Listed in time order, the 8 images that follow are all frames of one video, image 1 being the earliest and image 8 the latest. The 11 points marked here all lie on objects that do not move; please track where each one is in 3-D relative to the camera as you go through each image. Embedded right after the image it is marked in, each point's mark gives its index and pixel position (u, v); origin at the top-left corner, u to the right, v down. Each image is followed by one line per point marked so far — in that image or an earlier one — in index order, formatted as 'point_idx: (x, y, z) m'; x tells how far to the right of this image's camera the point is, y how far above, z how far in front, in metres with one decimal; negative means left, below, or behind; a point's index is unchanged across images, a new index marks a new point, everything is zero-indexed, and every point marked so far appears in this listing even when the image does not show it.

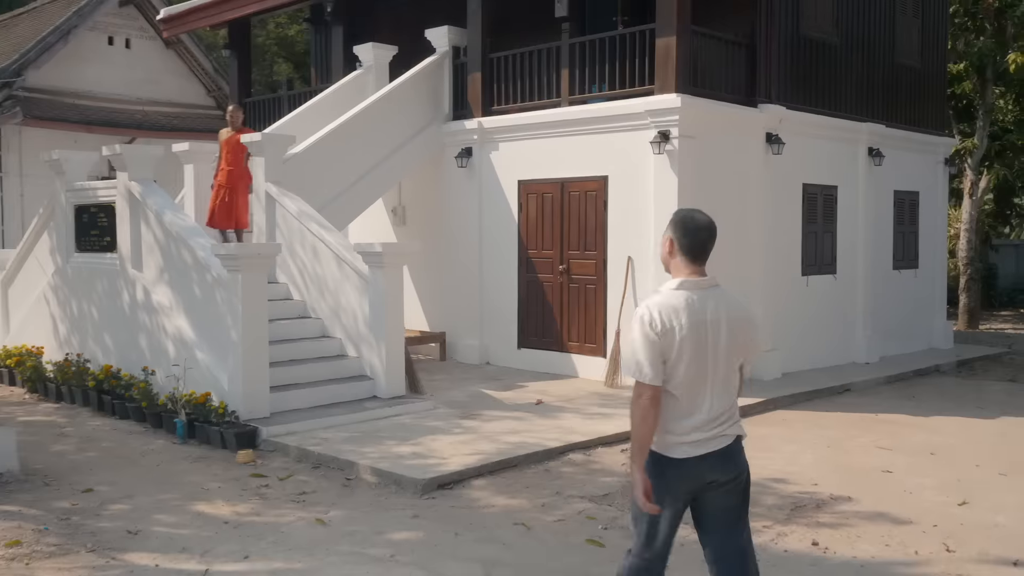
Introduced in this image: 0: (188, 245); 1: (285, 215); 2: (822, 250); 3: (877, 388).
0: (-2.7, +0.4, +8.5) m
1: (-2.3, +0.7, +10.1) m
2: (+3.6, +0.4, +11.9) m
3: (+4.0, -1.1, +11.1) m
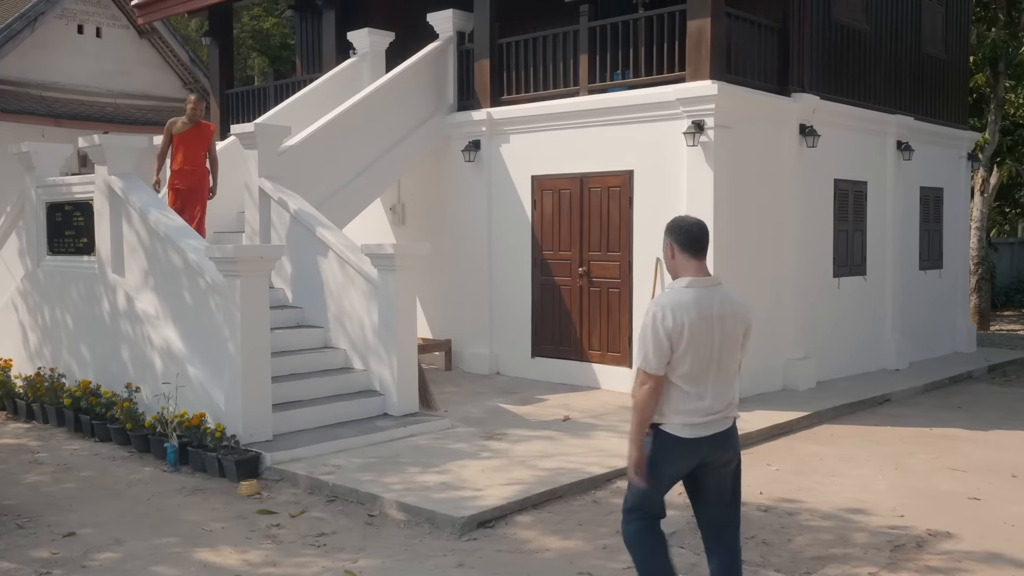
0: (-2.5, +0.3, +7.6) m
1: (-2.1, +0.7, +9.2) m
2: (+3.7, +0.4, +11.2) m
3: (+4.1, -1.1, +10.4) m
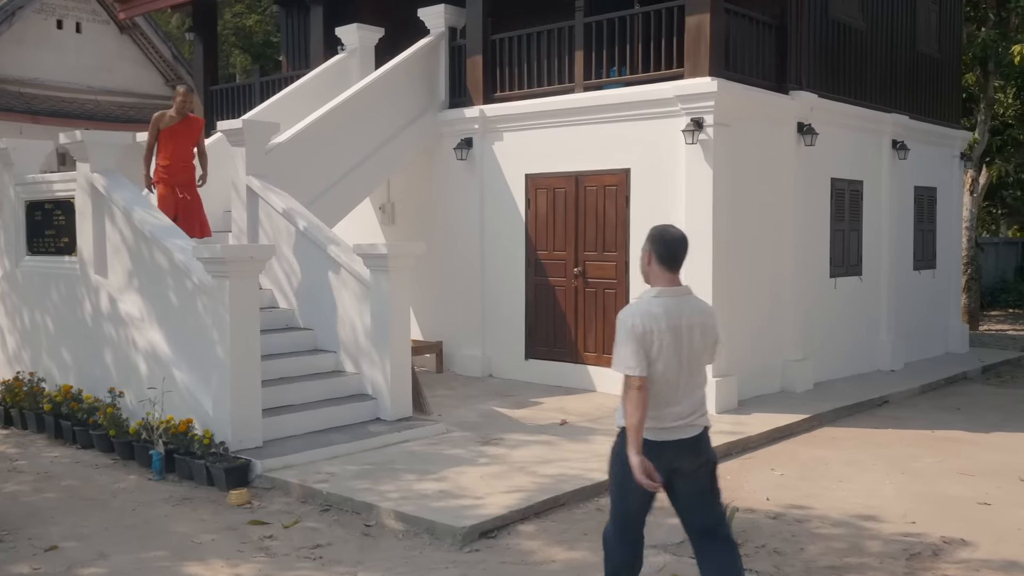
0: (-2.5, +0.3, +7.3) m
1: (-2.1, +0.7, +9.0) m
2: (+3.6, +0.4, +11.1) m
3: (+4.1, -1.1, +10.3) m
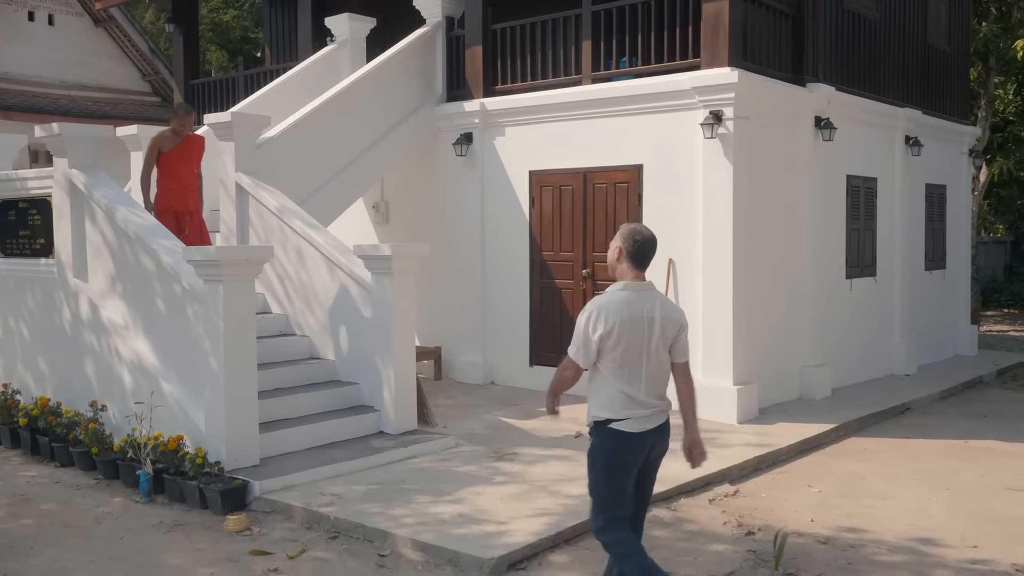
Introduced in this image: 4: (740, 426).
0: (-2.4, +0.3, +6.7) m
1: (-2.1, +0.7, +8.4) m
2: (+3.7, +0.4, +10.6) m
3: (+4.1, -1.1, +9.9) m
4: (+1.8, -1.1, +8.0) m
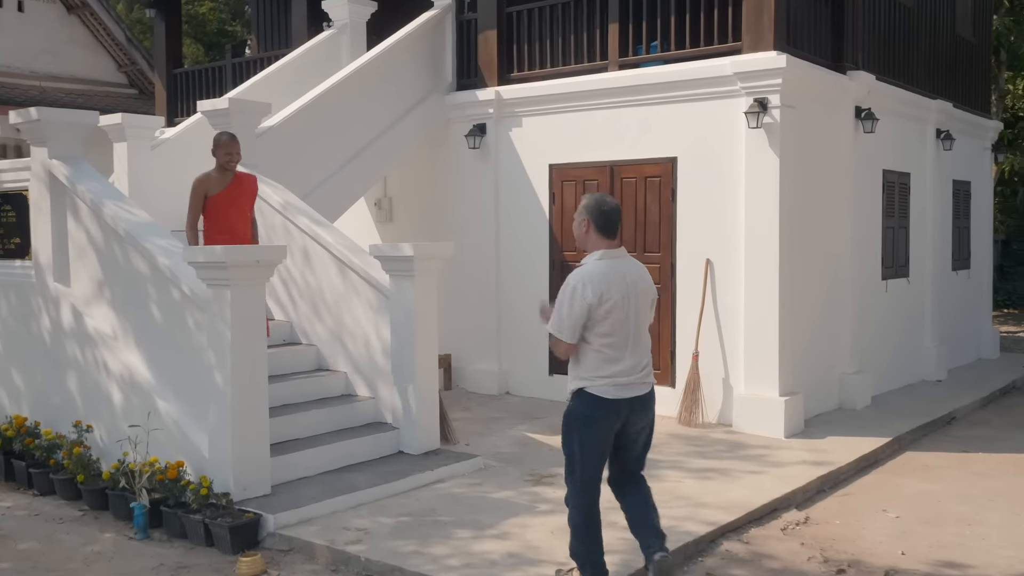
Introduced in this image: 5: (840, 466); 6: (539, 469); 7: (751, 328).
0: (-2.2, +0.2, +6.0) m
1: (-1.9, +0.6, +7.6) m
2: (+3.8, +0.4, +10.0) m
3: (+4.2, -1.2, +9.3) m
4: (+2.0, -1.1, +7.4) m
5: (+2.1, -1.2, +6.7) m
6: (+0.2, -1.2, +6.6) m
7: (+1.8, -0.3, +7.7) m
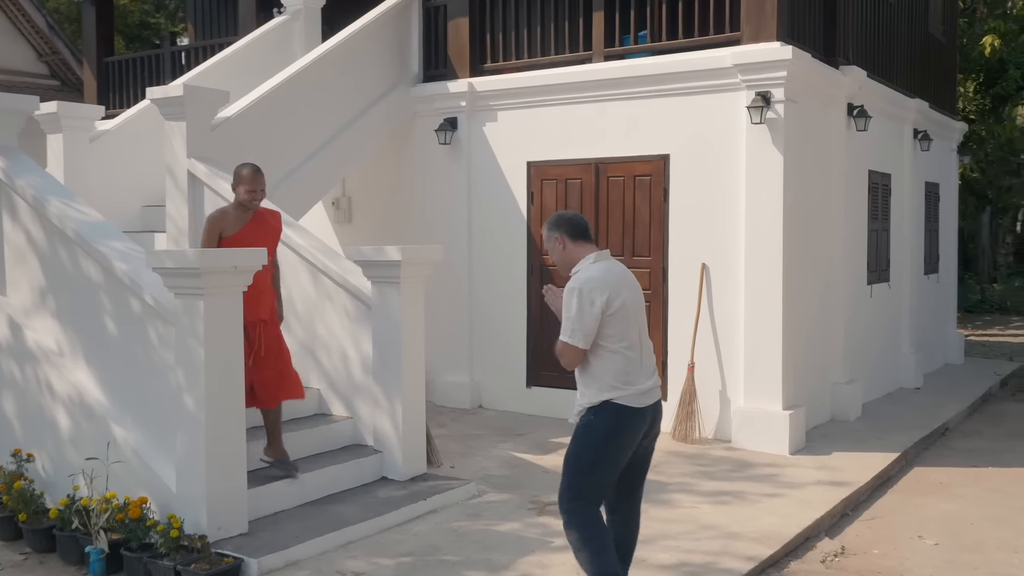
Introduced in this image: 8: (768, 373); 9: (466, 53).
0: (-2.1, +0.2, +5.2) m
1: (-2.0, +0.6, +6.9) m
2: (+3.5, +0.3, +9.7) m
3: (+4.0, -1.2, +9.0) m
4: (+1.9, -1.1, +6.9) m
5: (+2.1, -1.2, +6.2) m
6: (+0.2, -1.2, +6.0) m
7: (+1.7, -0.3, +7.2) m
8: (+1.8, -0.6, +7.1) m
9: (-0.4, +2.0, +8.6) m
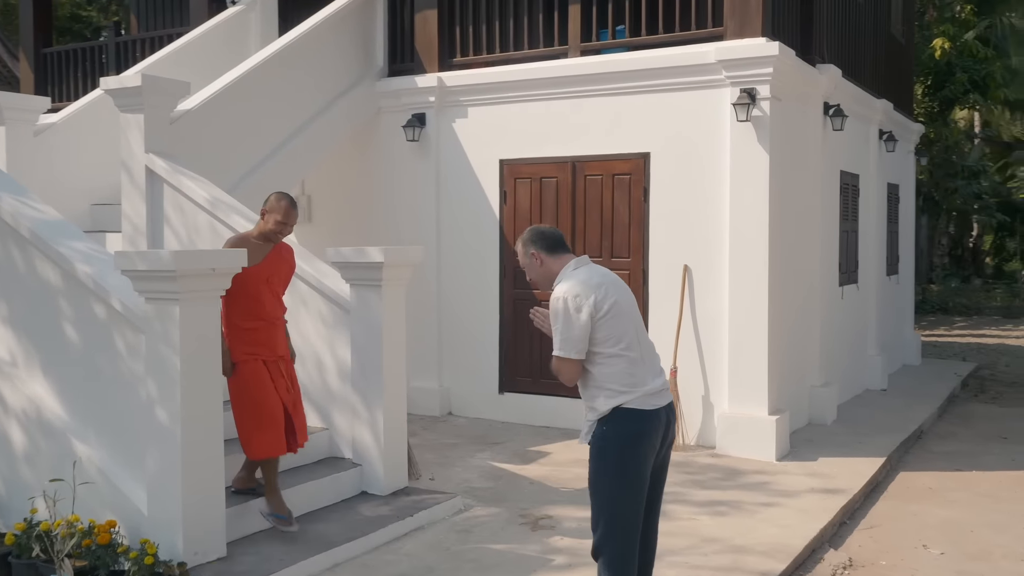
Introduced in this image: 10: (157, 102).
0: (-2.1, +0.2, +4.8) m
1: (-2.1, +0.6, +6.4) m
2: (+3.2, +0.3, +9.6) m
3: (+3.7, -1.2, +8.9) m
4: (+1.8, -1.2, +6.7) m
5: (+2.0, -1.2, +6.1) m
6: (+0.1, -1.2, +5.7) m
7: (+1.5, -0.4, +7.0) m
8: (+1.6, -0.6, +7.0) m
9: (-0.6, +2.0, +8.3) m
10: (-2.2, +1.2, +6.4) m
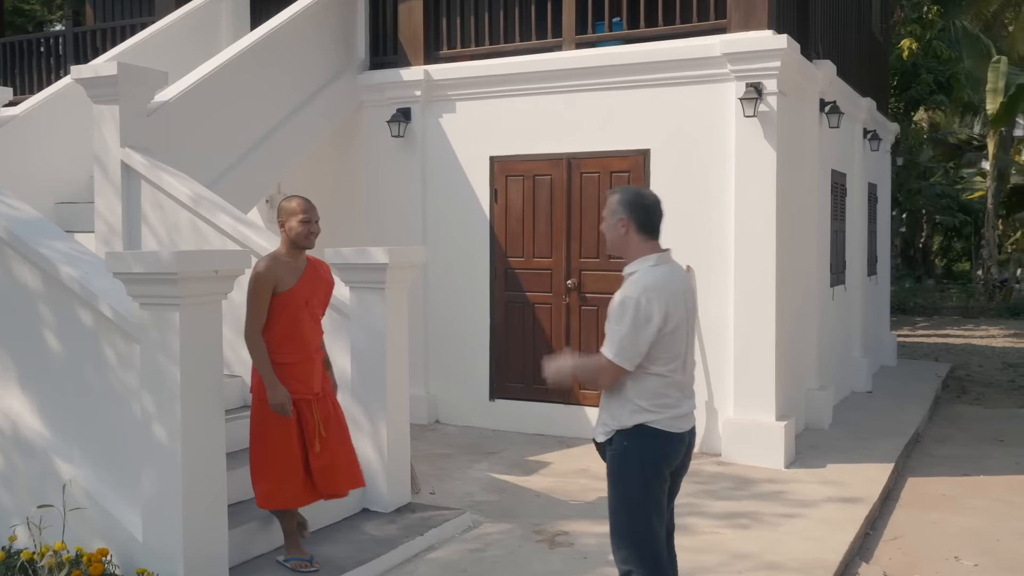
0: (-2.0, +0.1, +4.3) m
1: (-2.1, +0.5, +6.0) m
2: (+3.0, +0.3, +9.5) m
3: (+3.6, -1.2, +8.8) m
4: (+1.8, -1.2, +6.5) m
5: (+2.1, -1.2, +5.9) m
6: (+0.2, -1.2, +5.4) m
7: (+1.5, -0.4, +6.8) m
8: (+1.6, -0.6, +6.7) m
9: (-0.7, +1.9, +8.0) m
10: (-2.2, +1.2, +6.0) m
